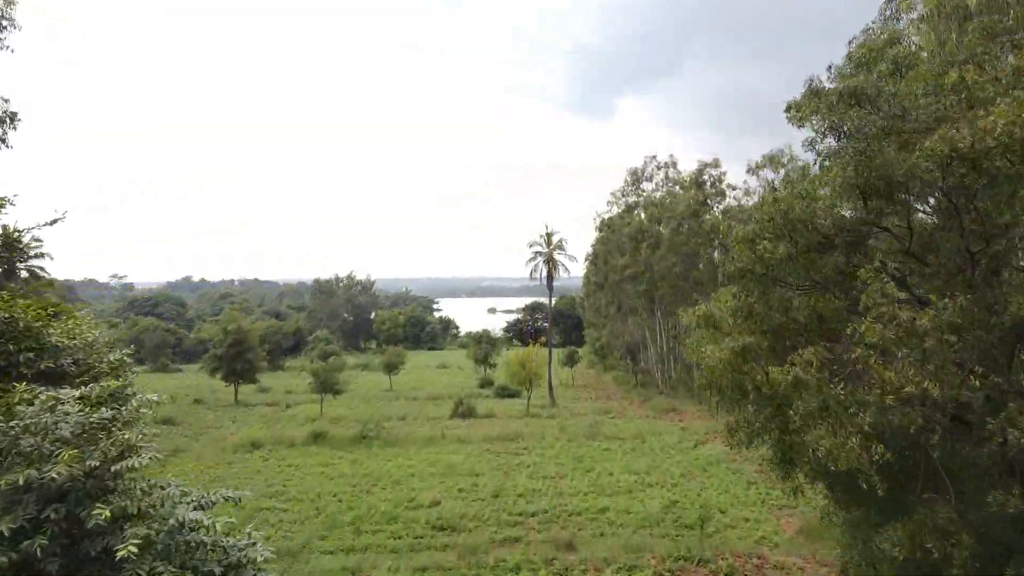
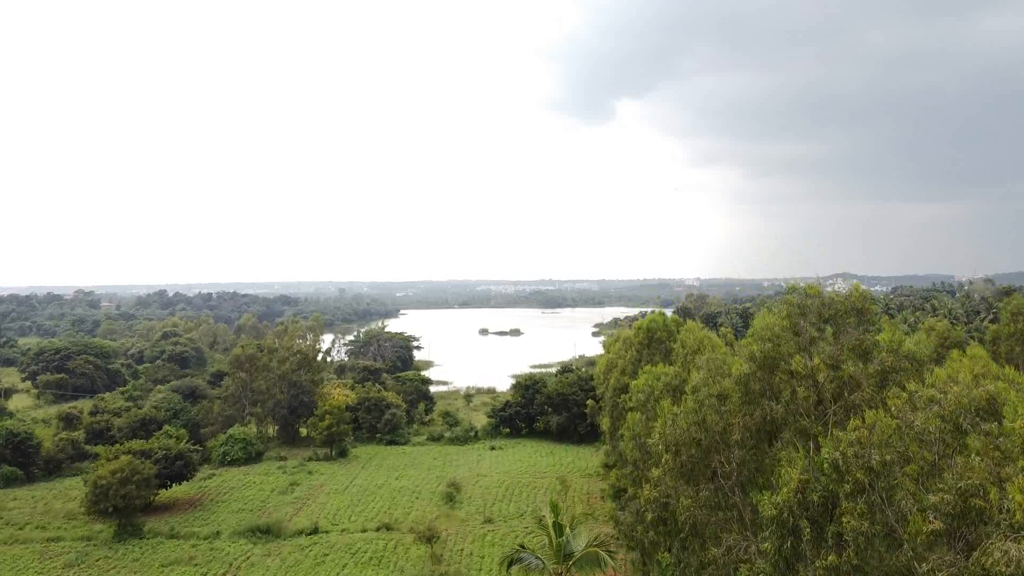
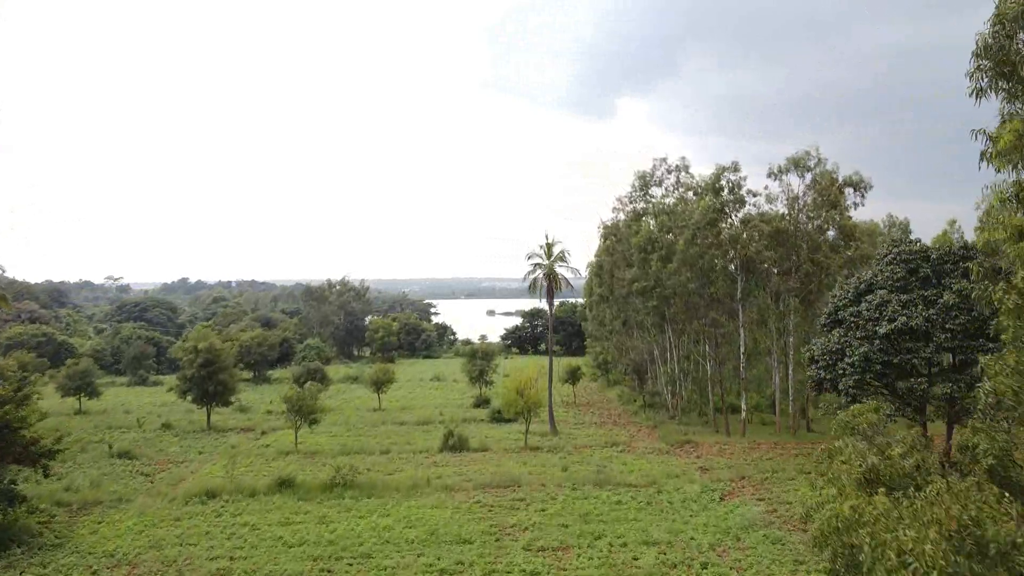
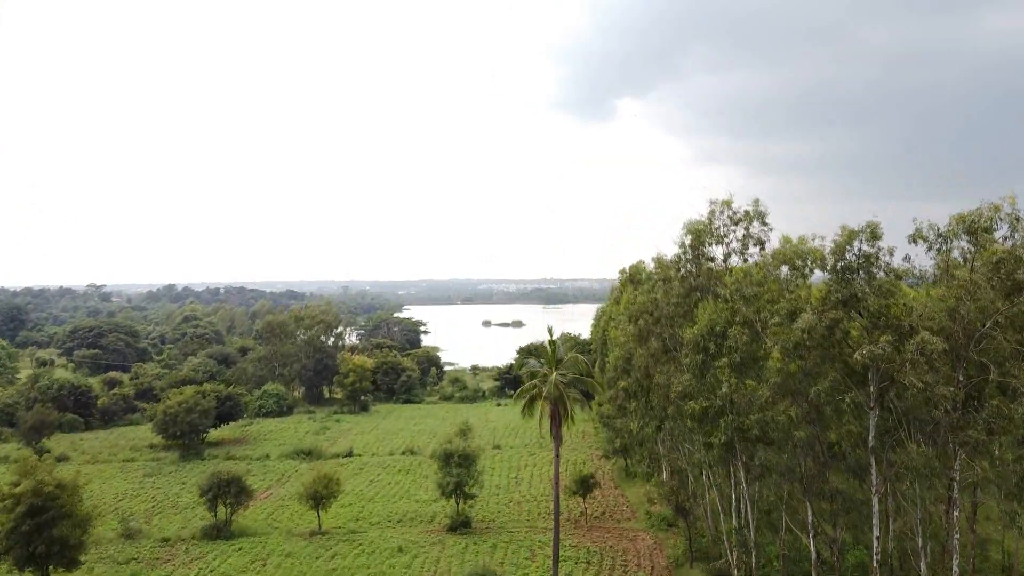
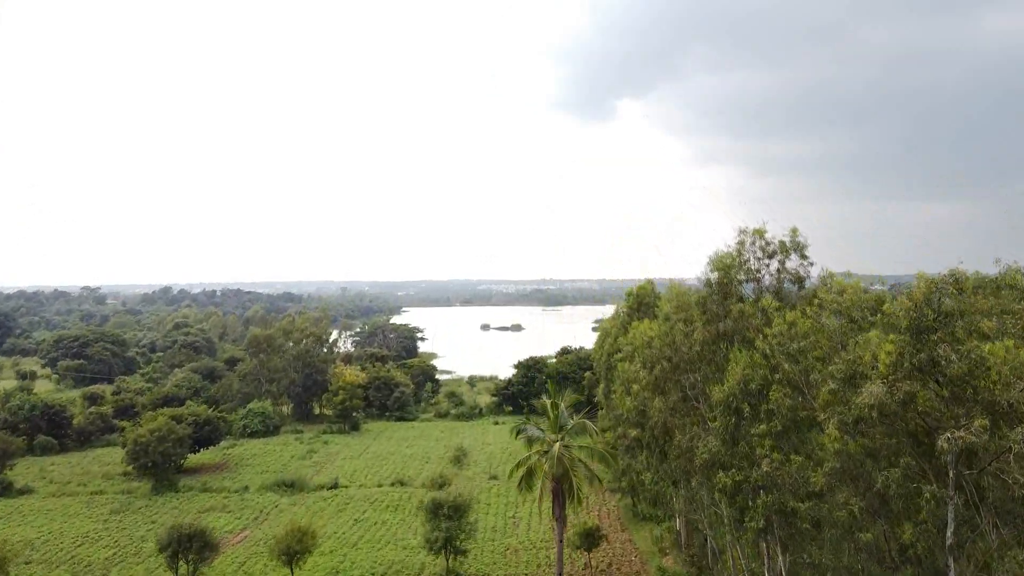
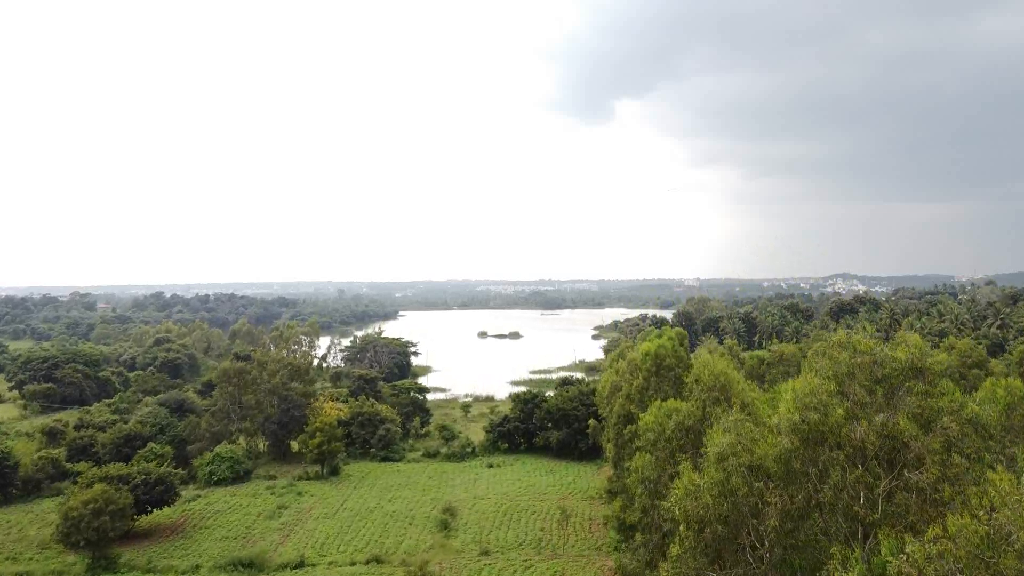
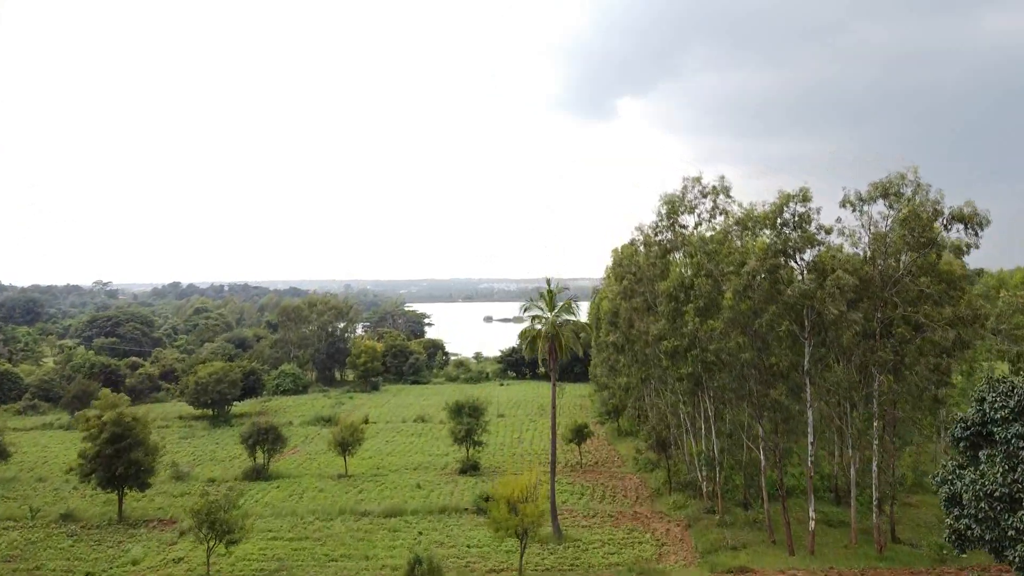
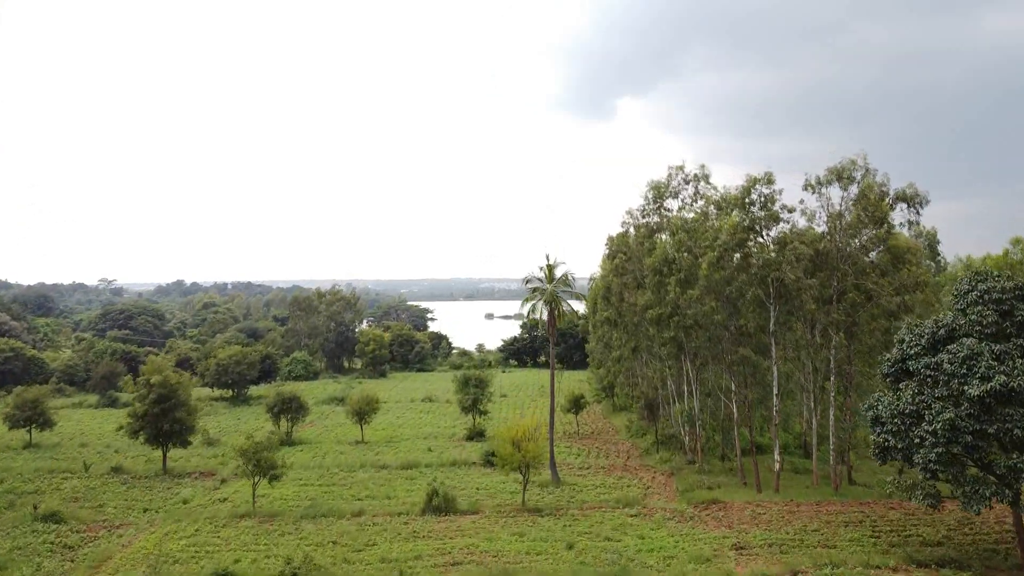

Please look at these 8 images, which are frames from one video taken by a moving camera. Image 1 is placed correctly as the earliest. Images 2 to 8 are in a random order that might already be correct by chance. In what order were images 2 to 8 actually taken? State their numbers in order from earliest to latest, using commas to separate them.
3, 8, 7, 4, 5, 2, 6
